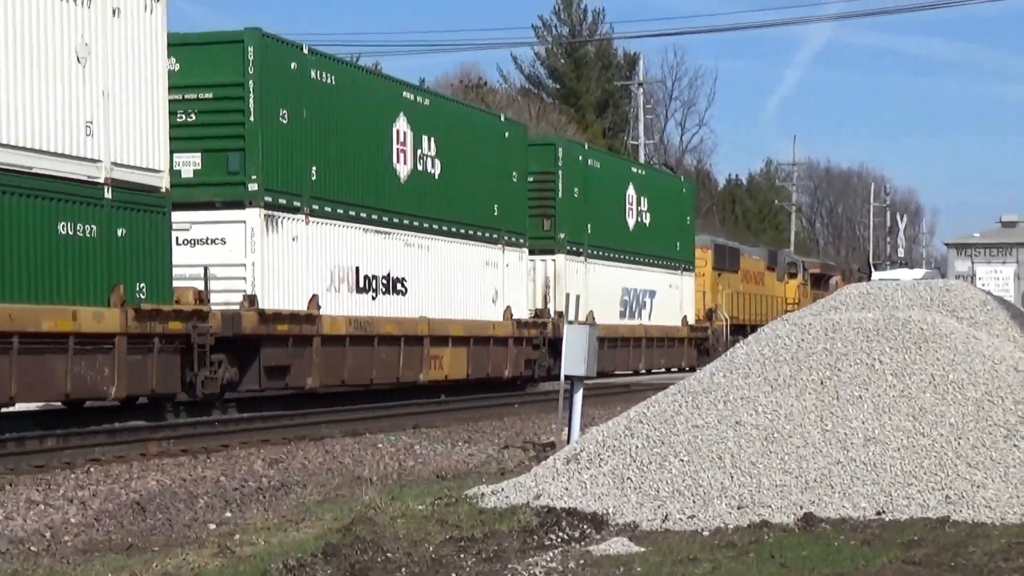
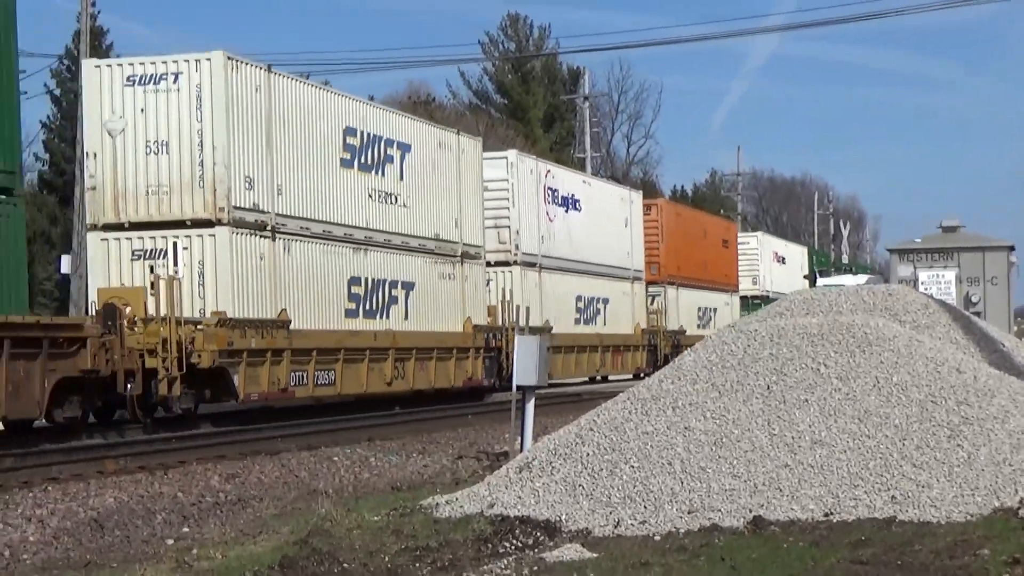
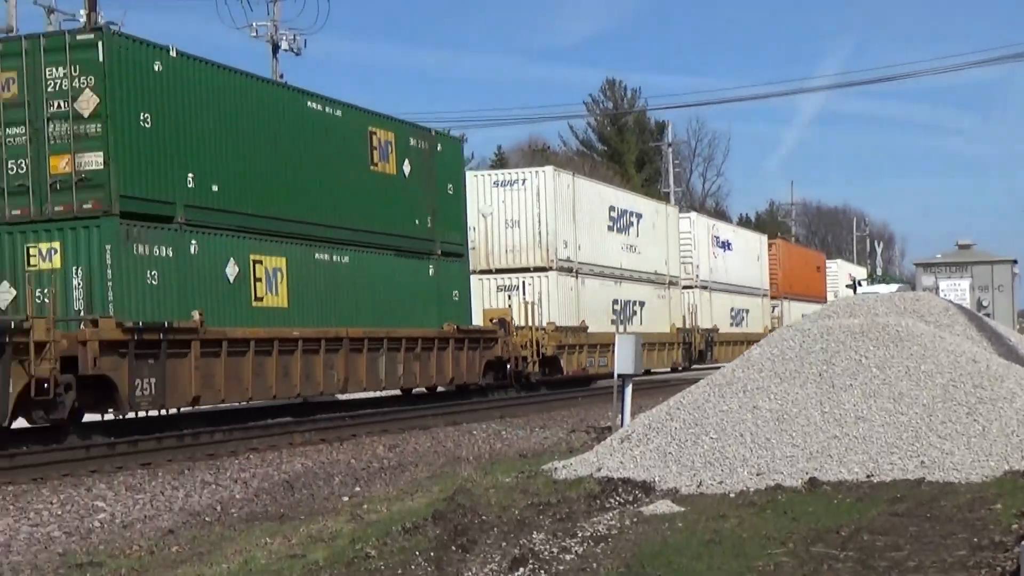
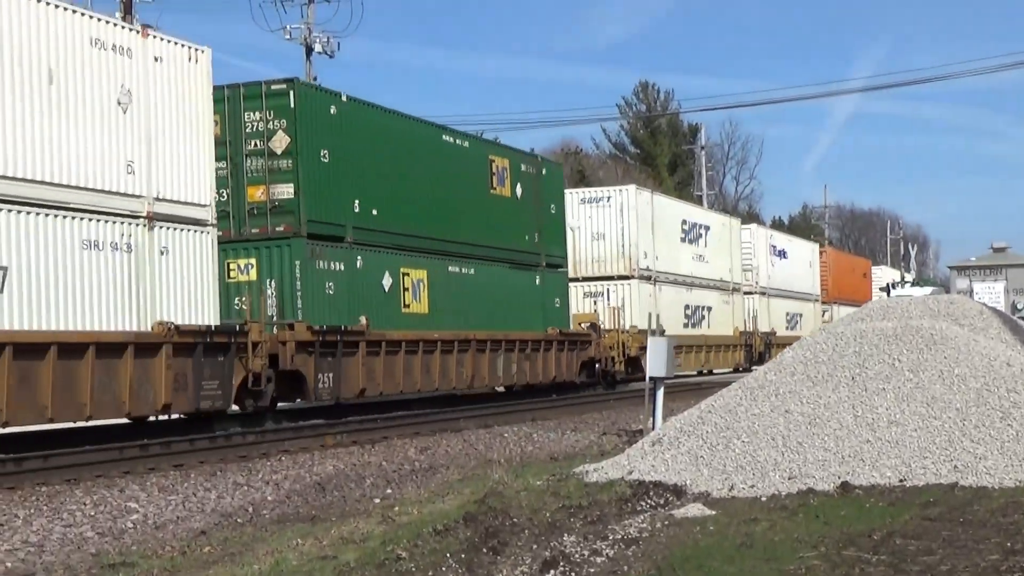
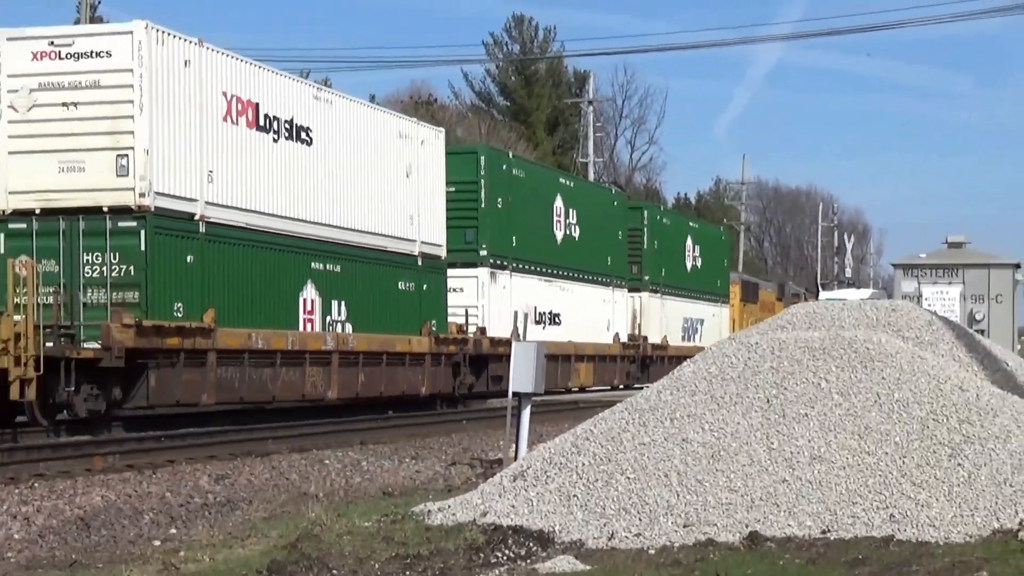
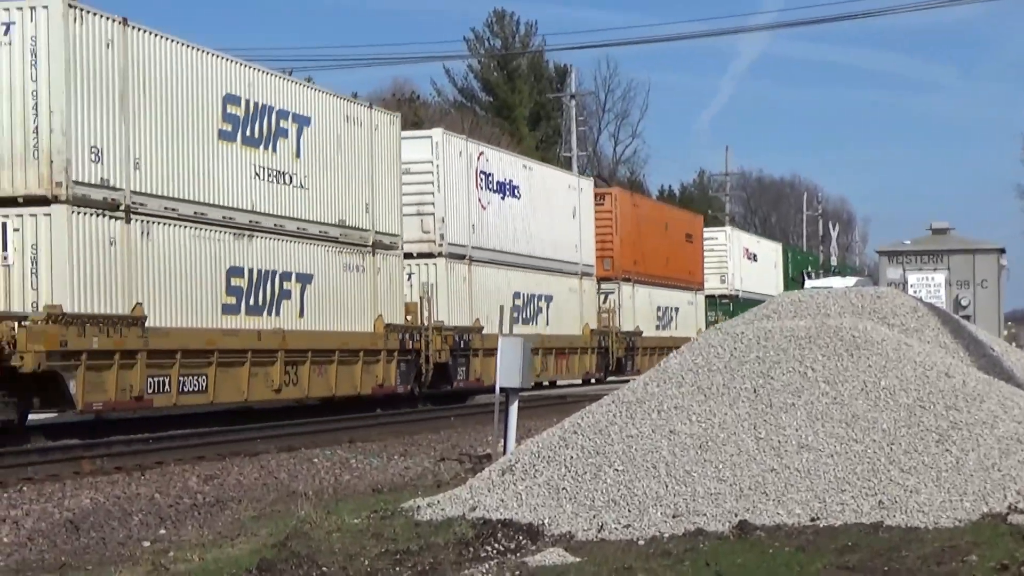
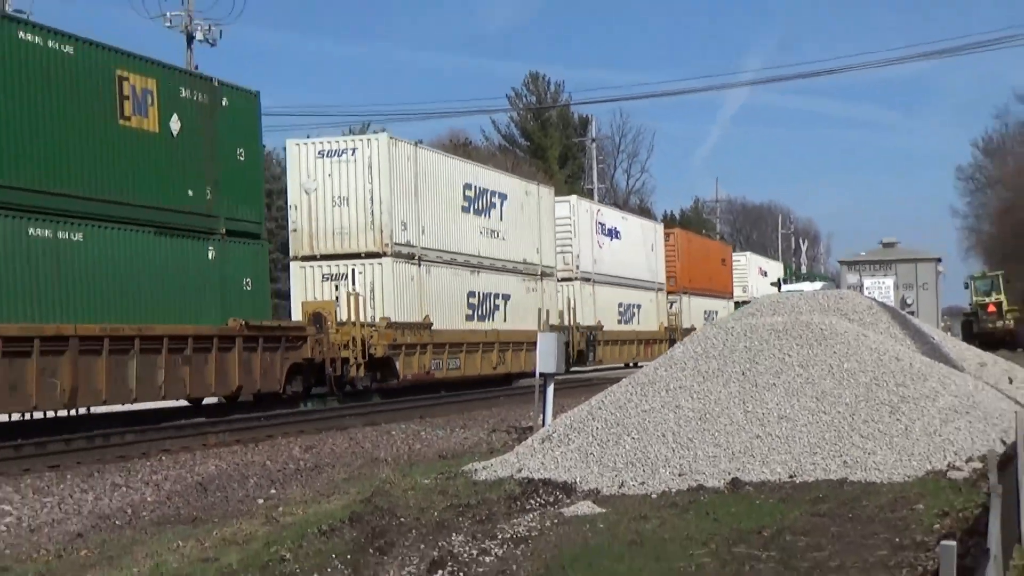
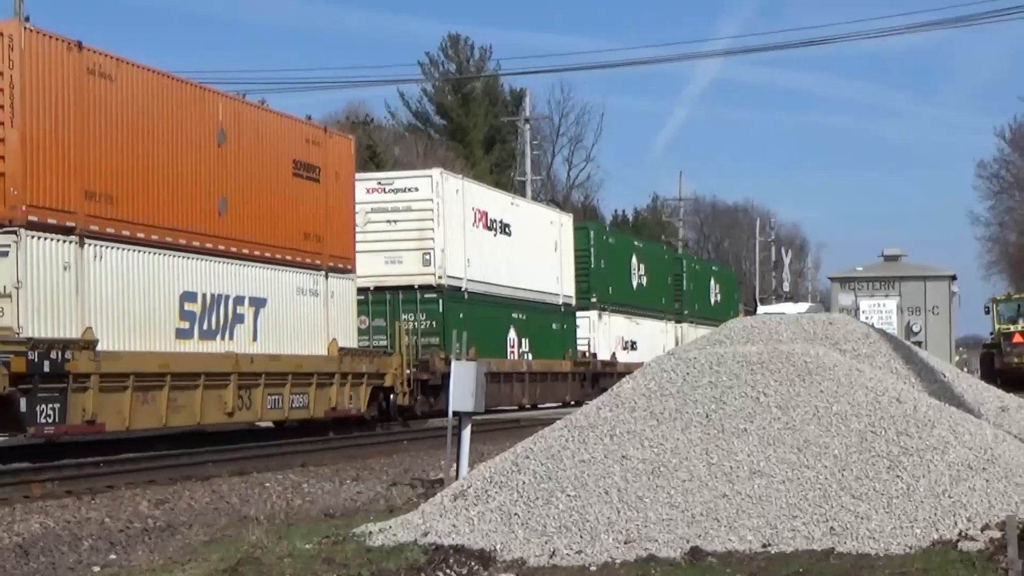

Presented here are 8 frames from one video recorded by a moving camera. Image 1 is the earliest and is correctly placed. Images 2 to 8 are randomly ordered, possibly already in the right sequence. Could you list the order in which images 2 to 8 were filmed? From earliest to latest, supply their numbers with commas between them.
5, 8, 6, 2, 7, 3, 4
